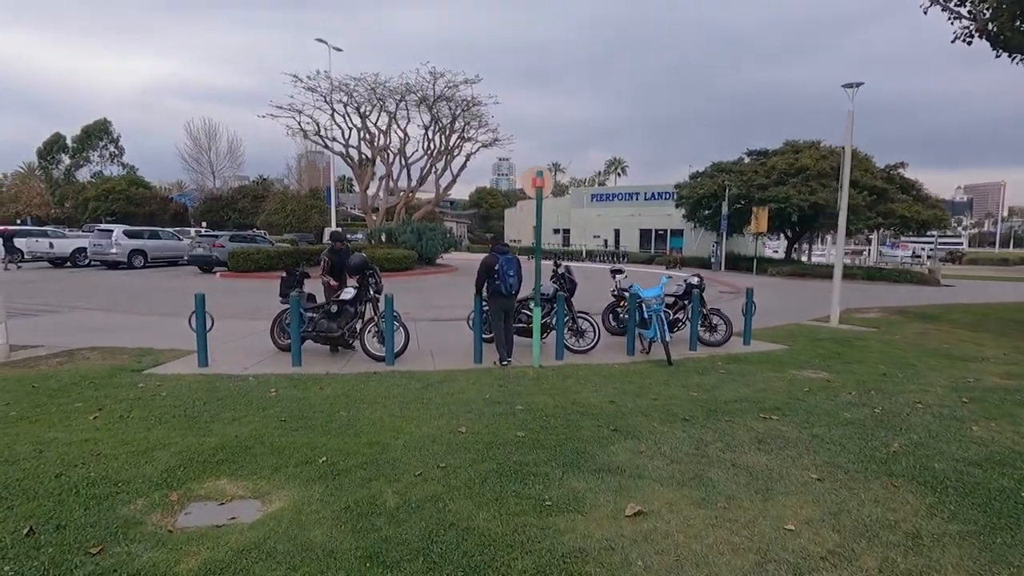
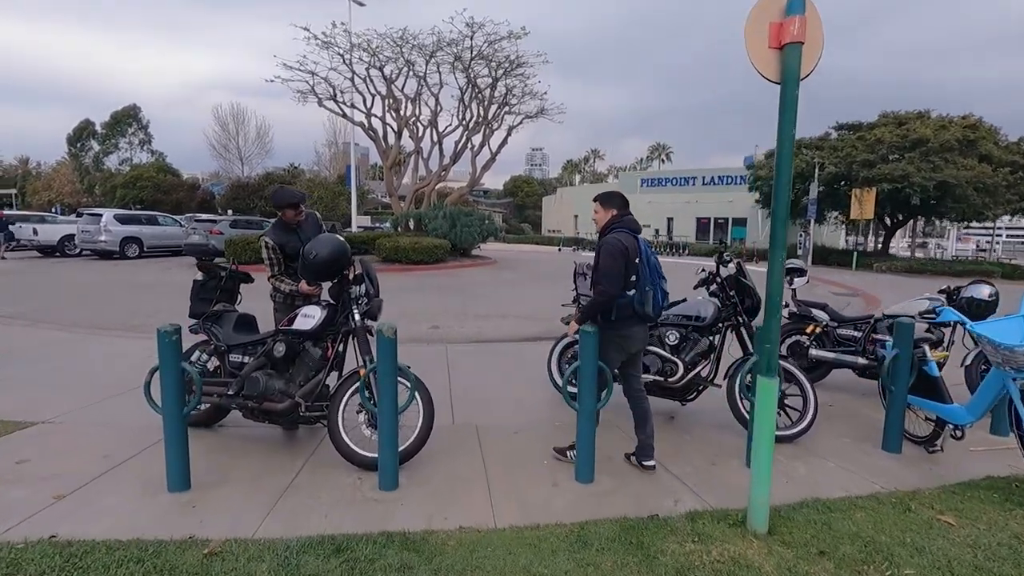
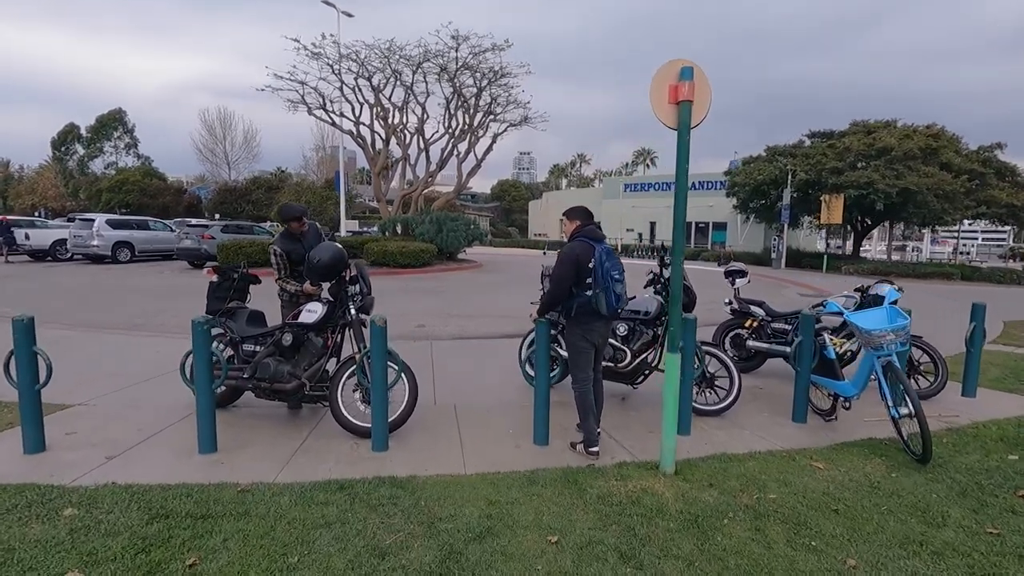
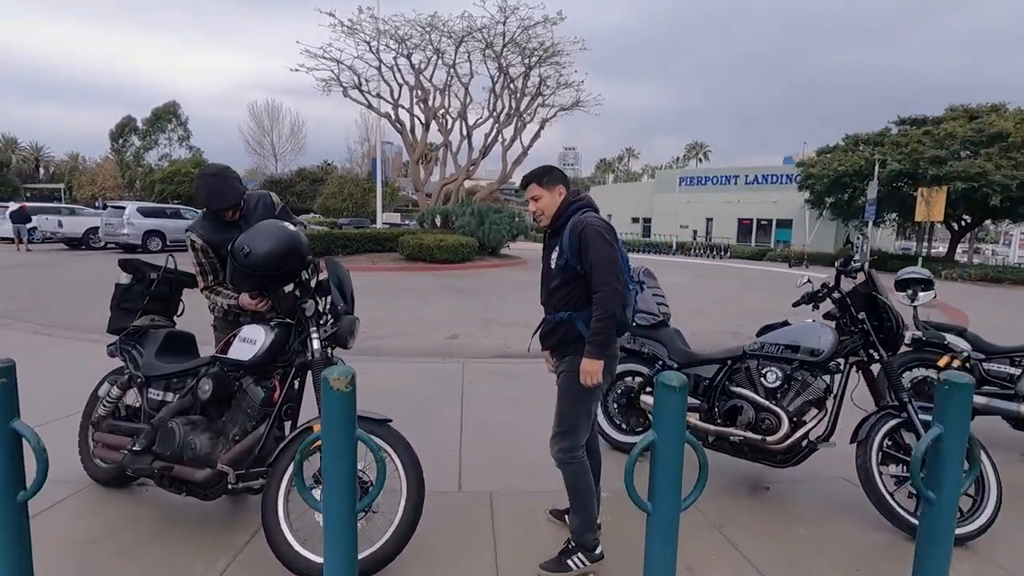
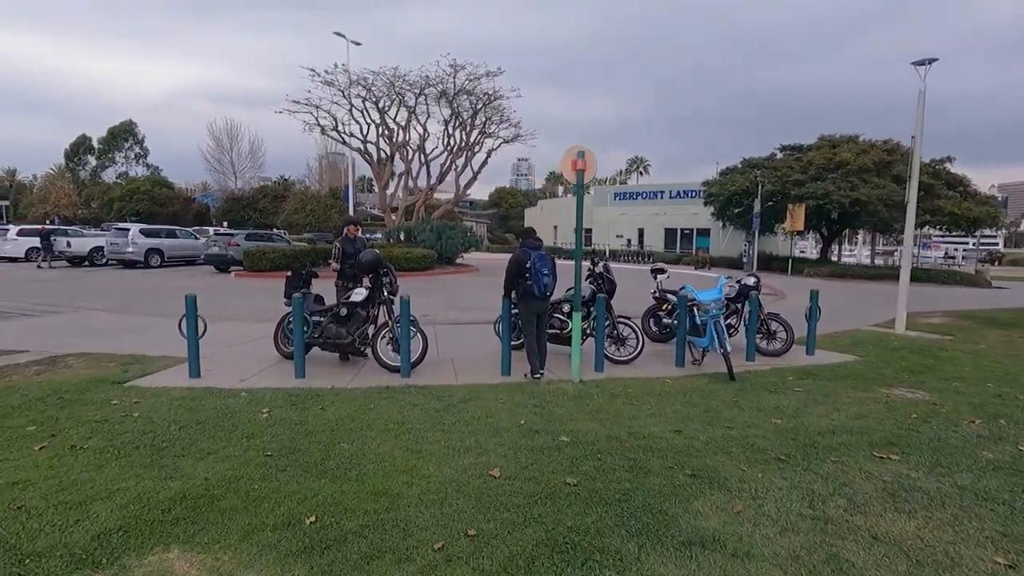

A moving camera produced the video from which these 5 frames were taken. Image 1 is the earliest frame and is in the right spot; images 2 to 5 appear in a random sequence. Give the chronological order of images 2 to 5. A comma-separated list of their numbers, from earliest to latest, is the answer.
5, 3, 2, 4
